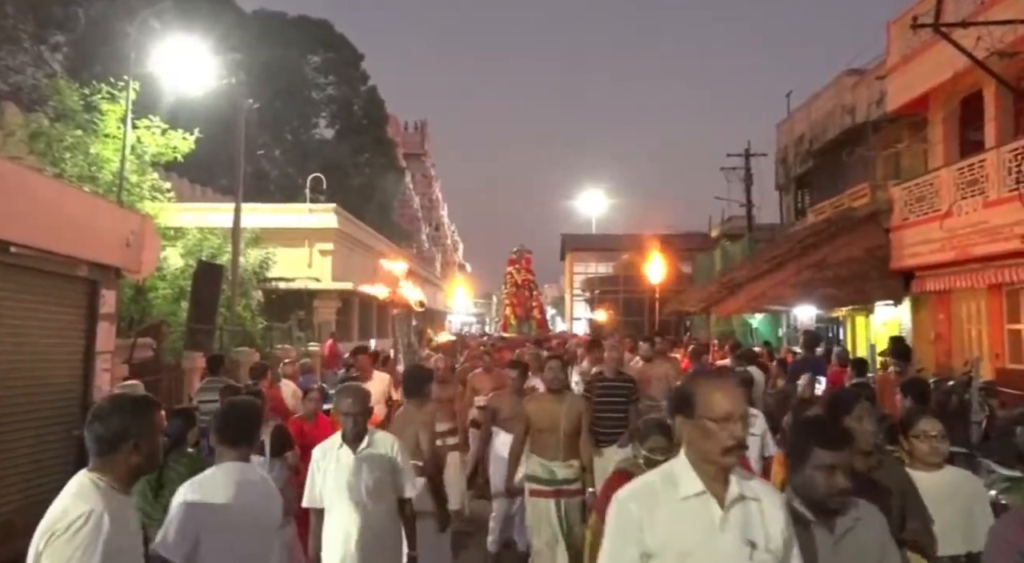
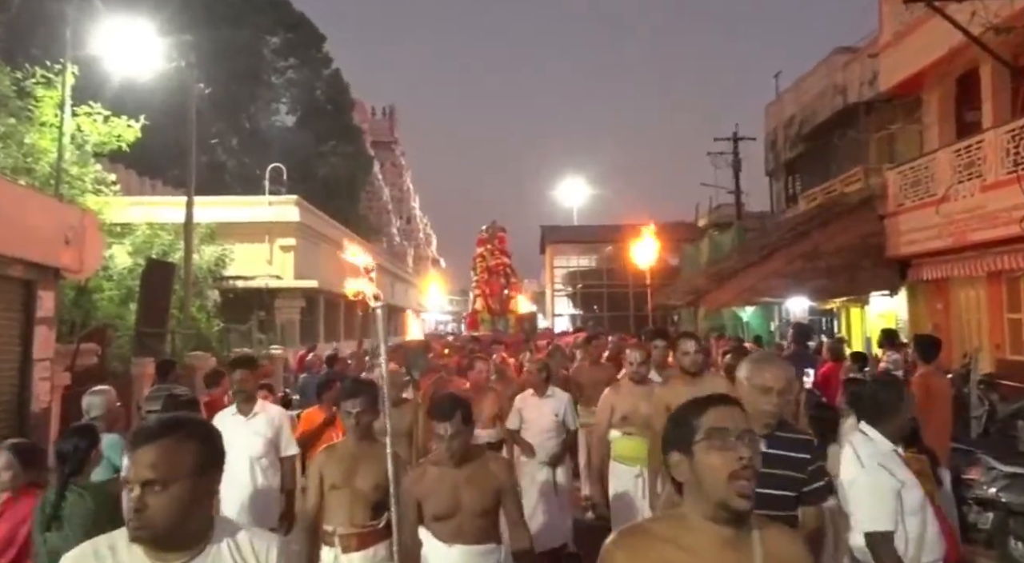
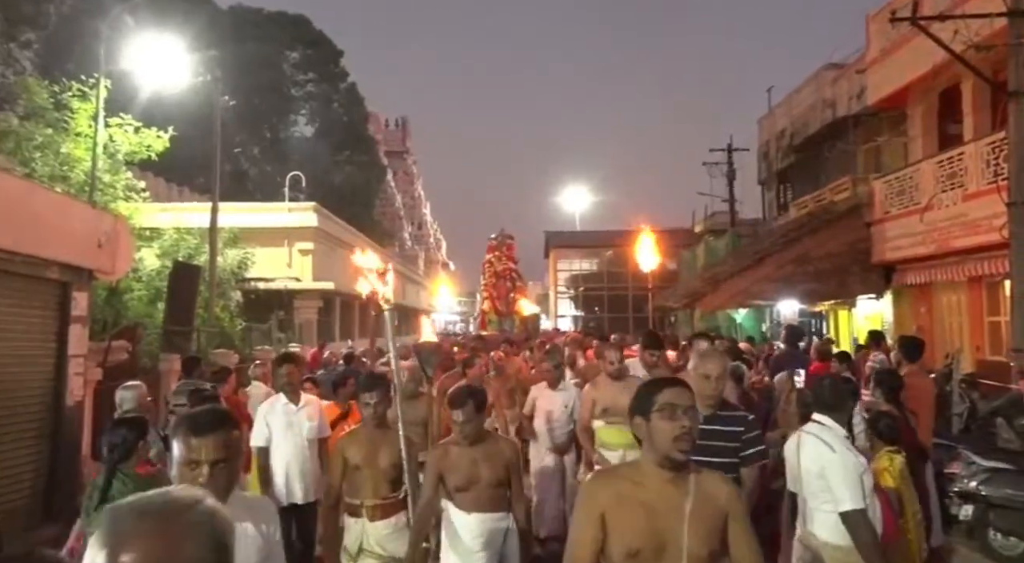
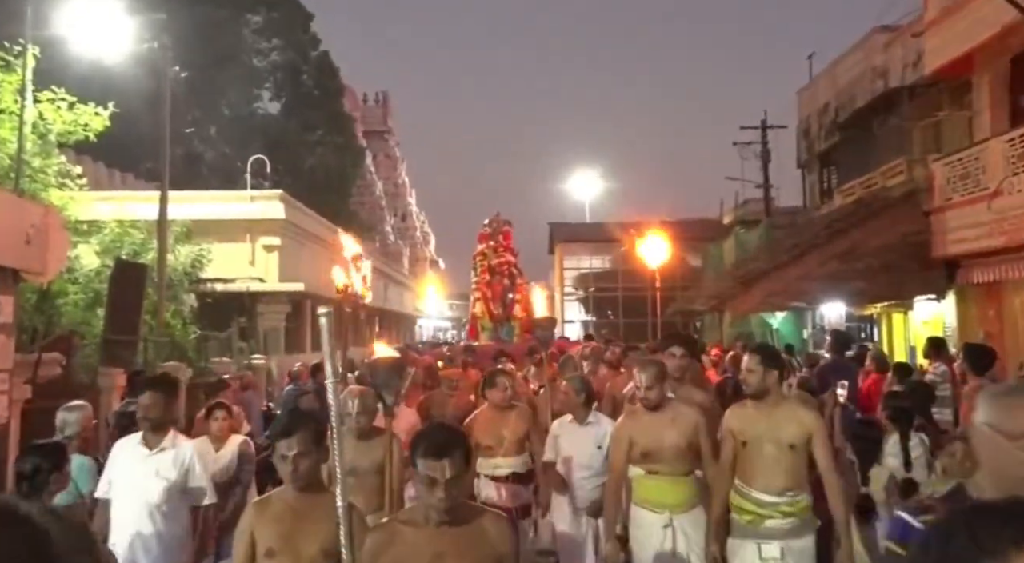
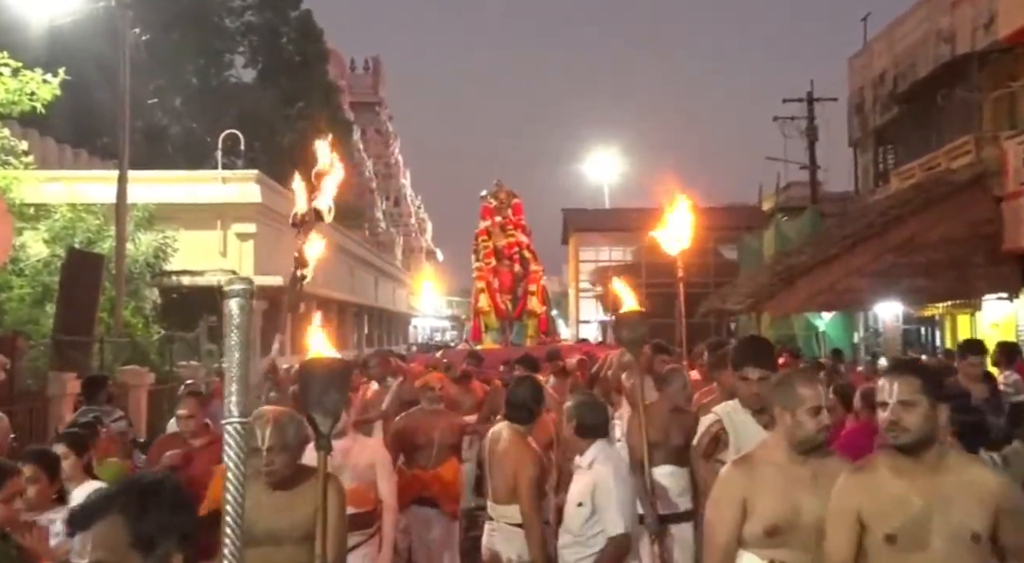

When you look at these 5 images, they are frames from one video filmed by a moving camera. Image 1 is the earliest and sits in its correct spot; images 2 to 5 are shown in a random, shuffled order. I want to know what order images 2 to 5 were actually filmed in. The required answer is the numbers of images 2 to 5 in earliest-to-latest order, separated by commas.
3, 2, 4, 5
